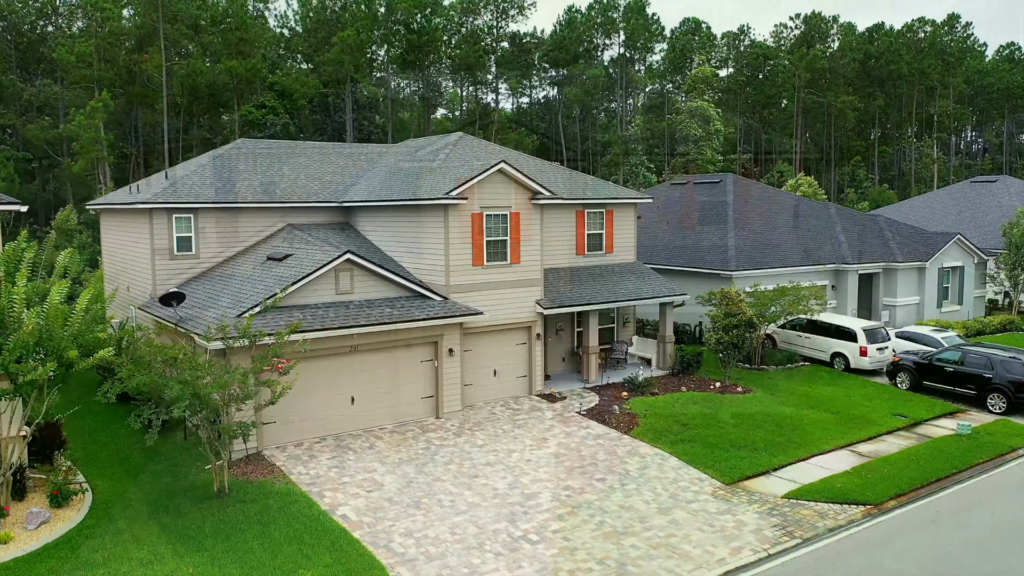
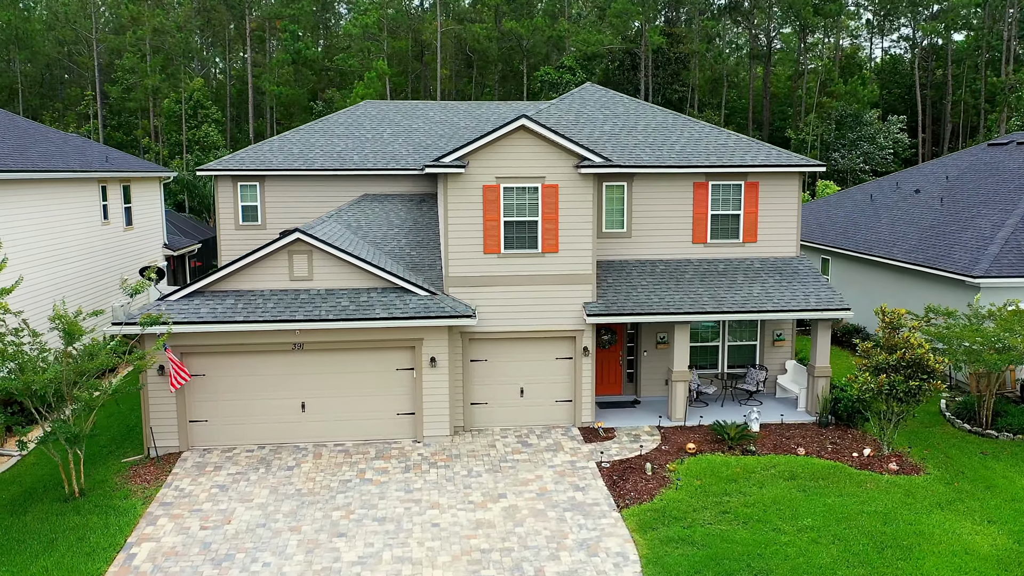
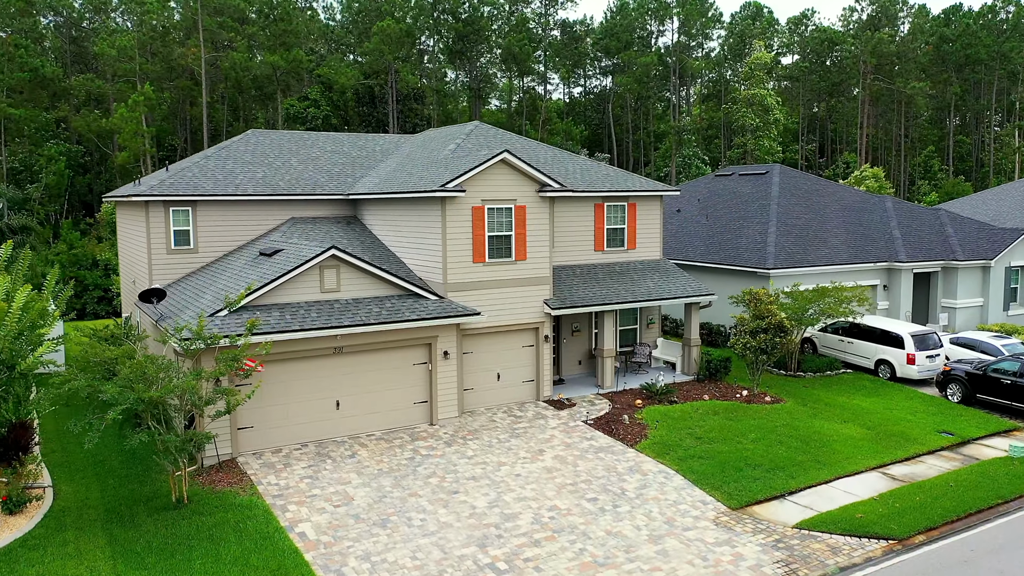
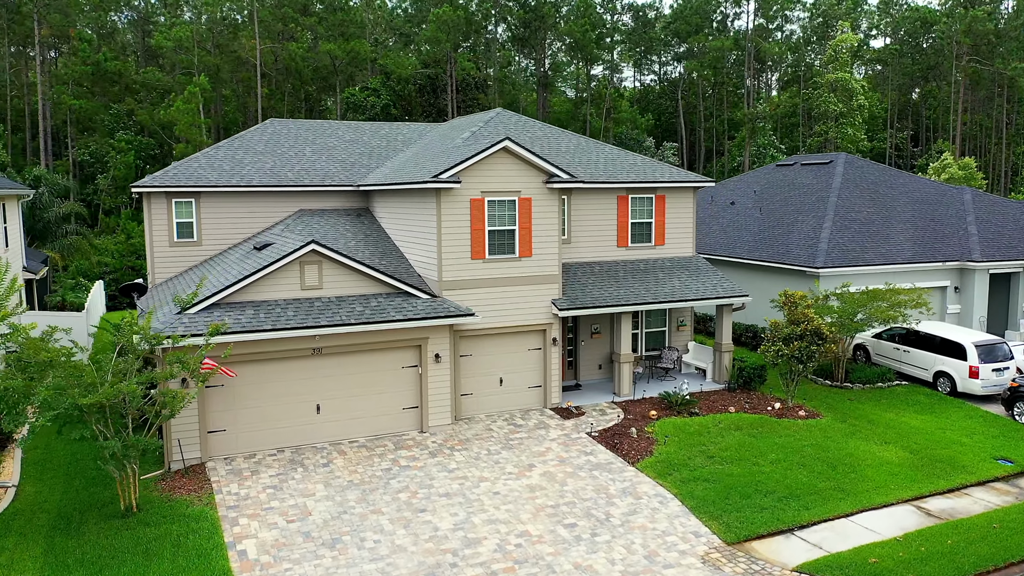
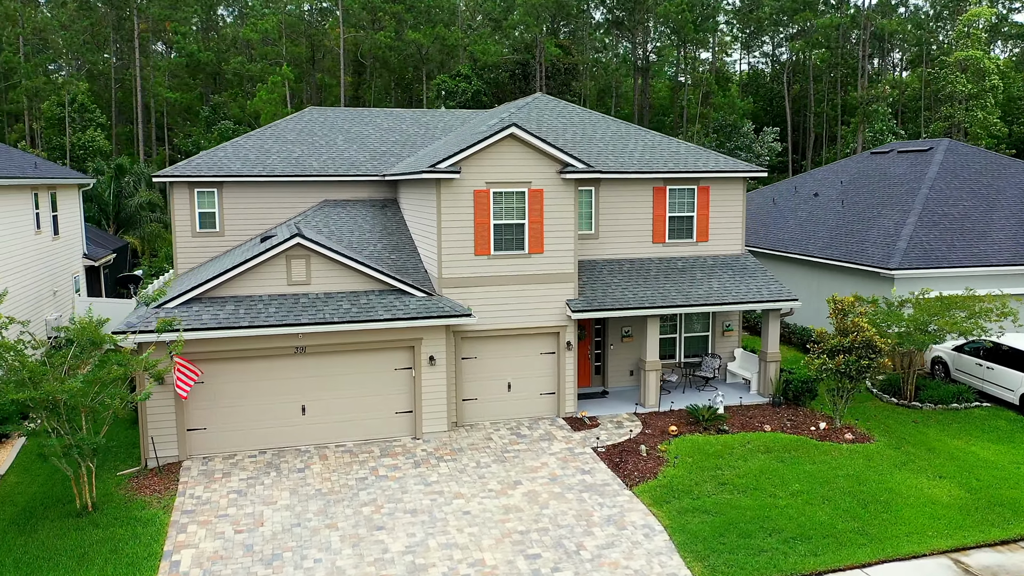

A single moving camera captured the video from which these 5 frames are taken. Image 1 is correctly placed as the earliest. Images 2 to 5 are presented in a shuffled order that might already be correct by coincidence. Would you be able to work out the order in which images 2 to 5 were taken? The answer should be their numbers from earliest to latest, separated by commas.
3, 4, 5, 2
